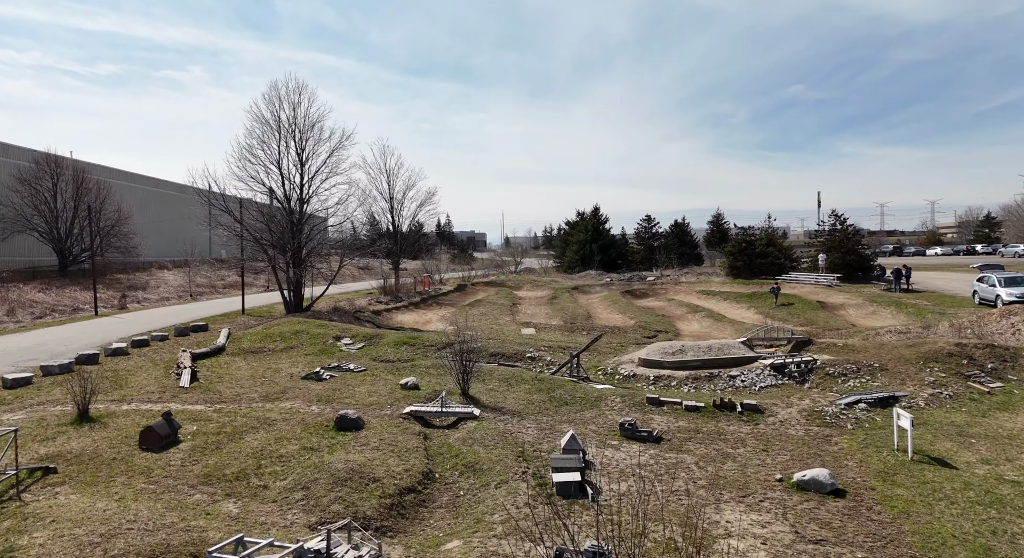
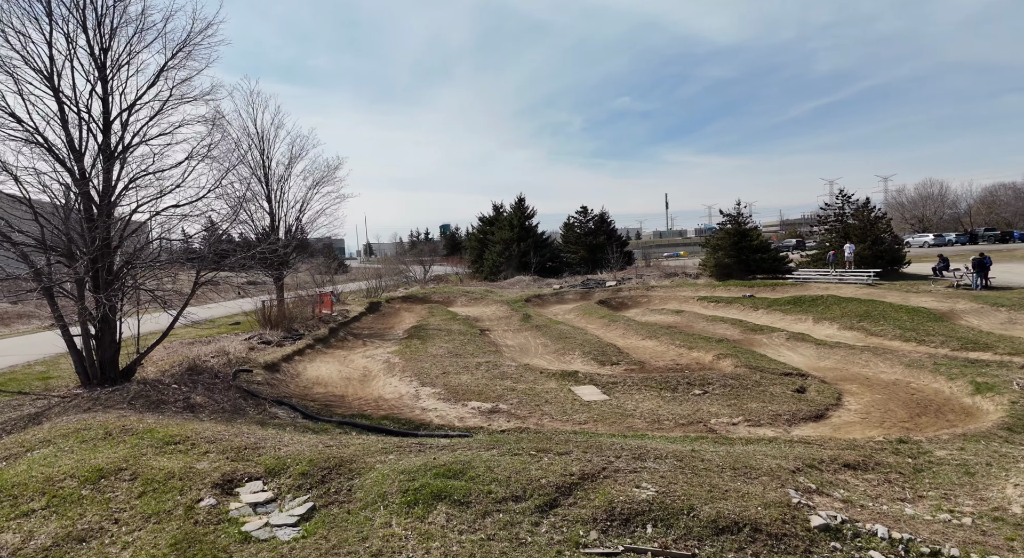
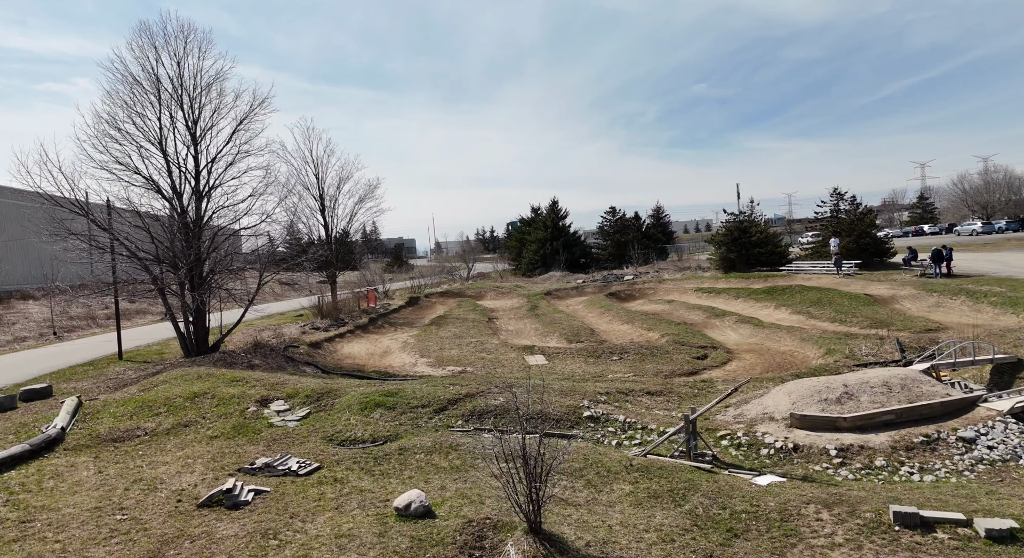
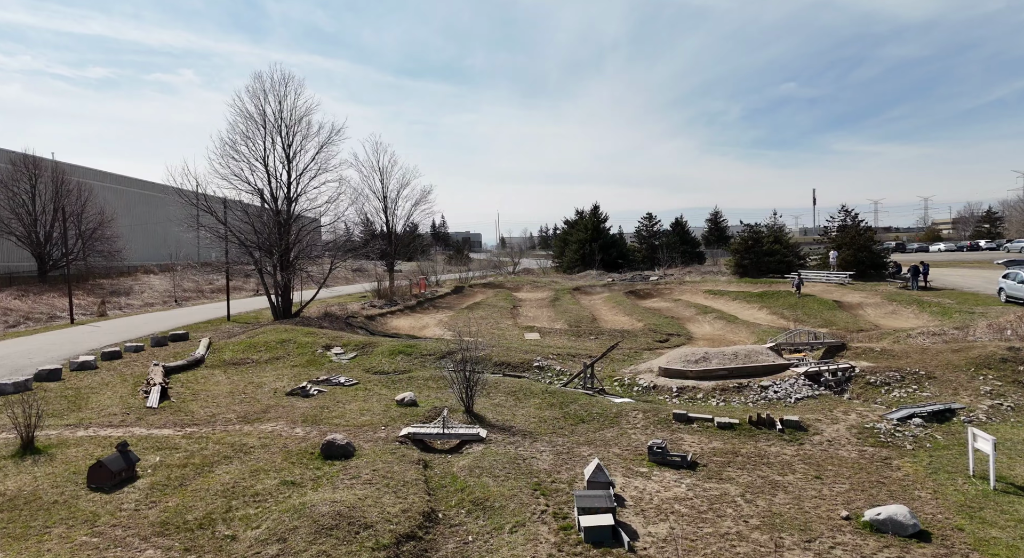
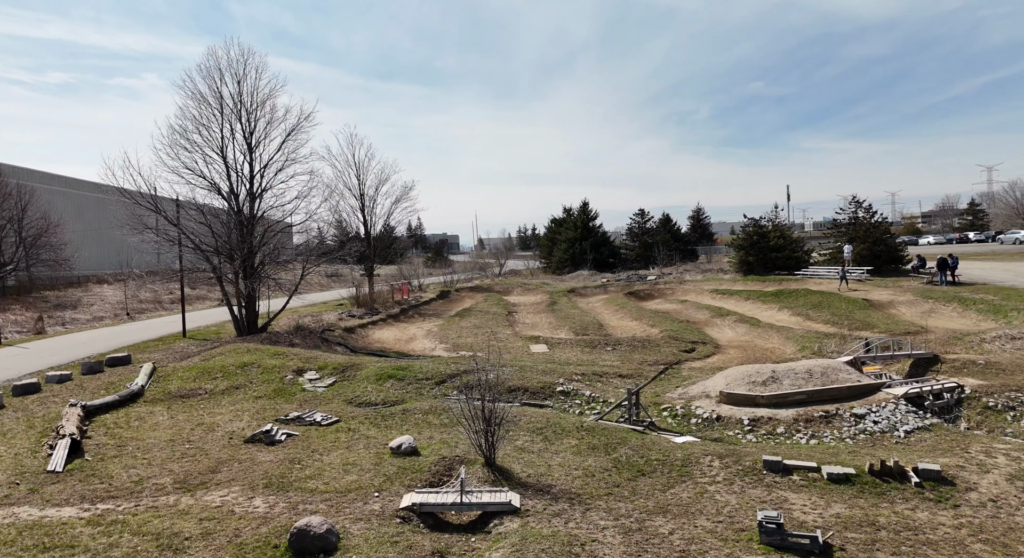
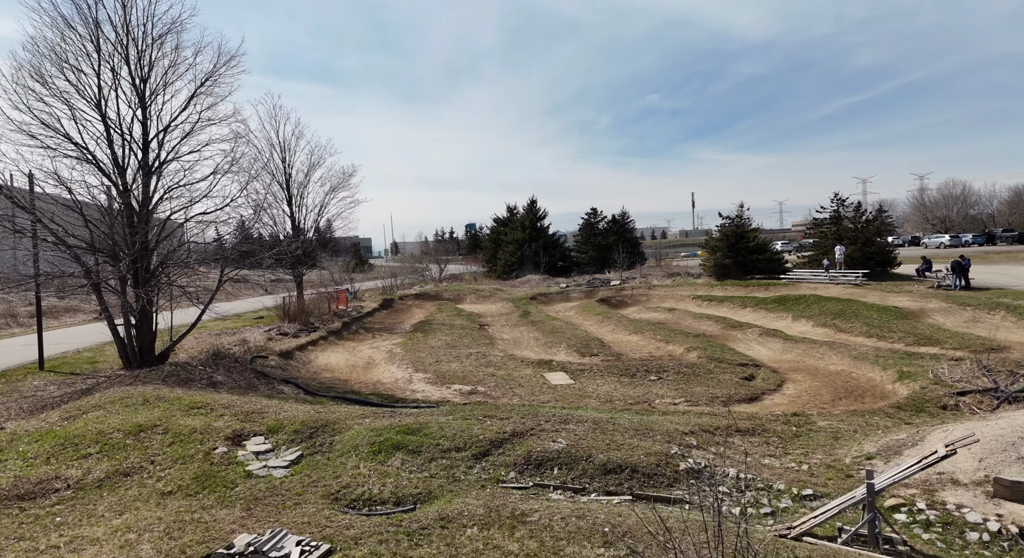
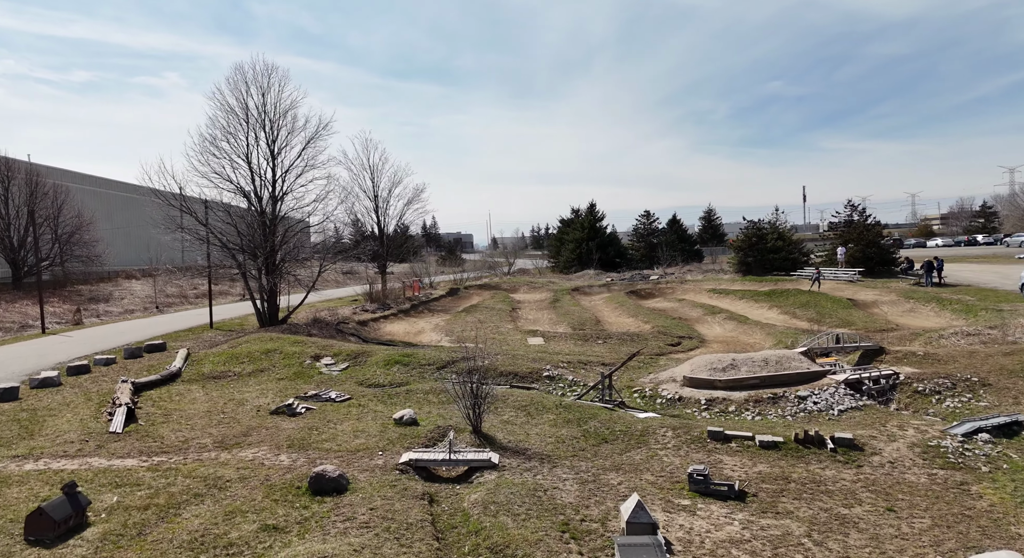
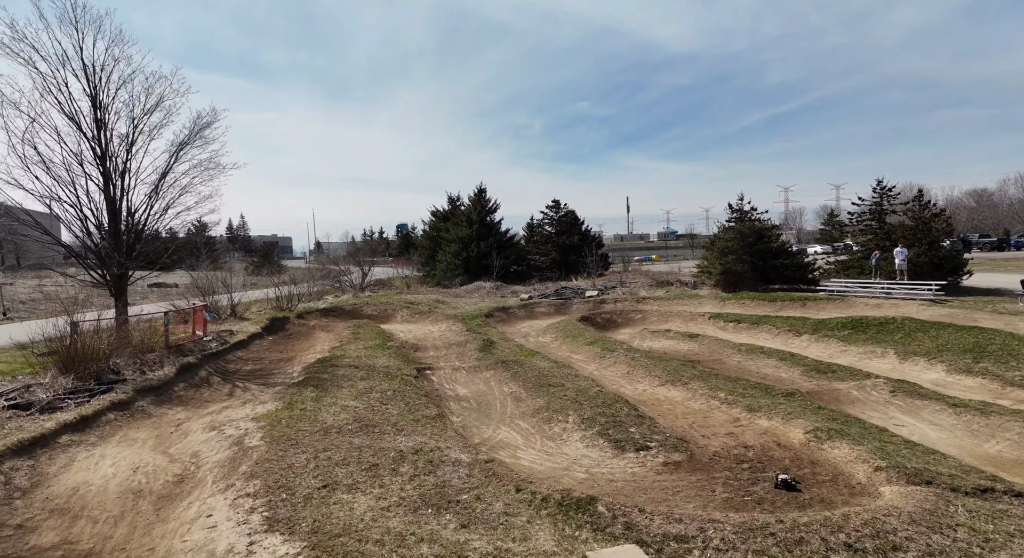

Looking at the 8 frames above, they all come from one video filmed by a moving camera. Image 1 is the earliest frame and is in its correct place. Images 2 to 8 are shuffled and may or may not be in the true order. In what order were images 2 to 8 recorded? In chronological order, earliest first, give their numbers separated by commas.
4, 7, 5, 3, 6, 2, 8
